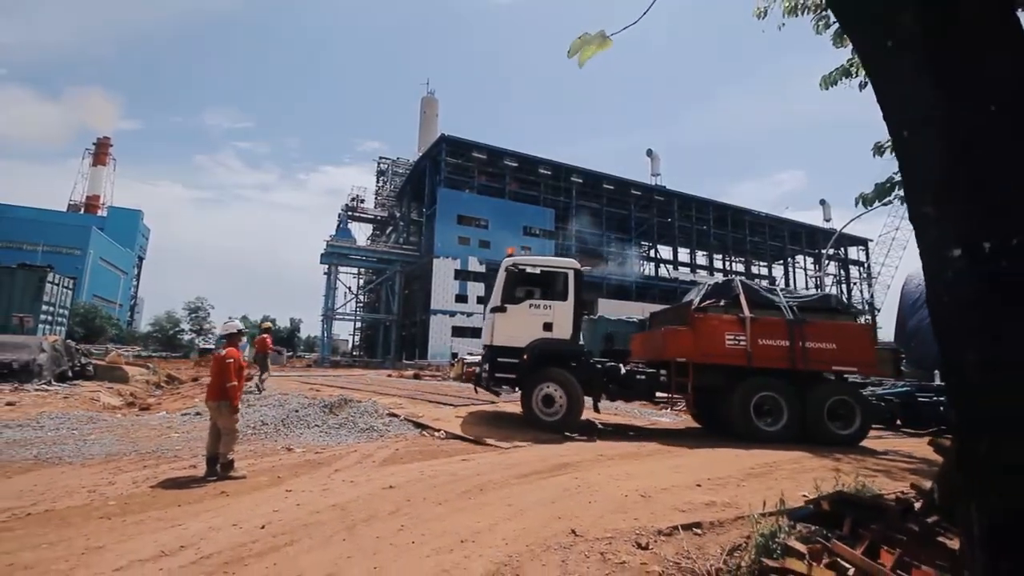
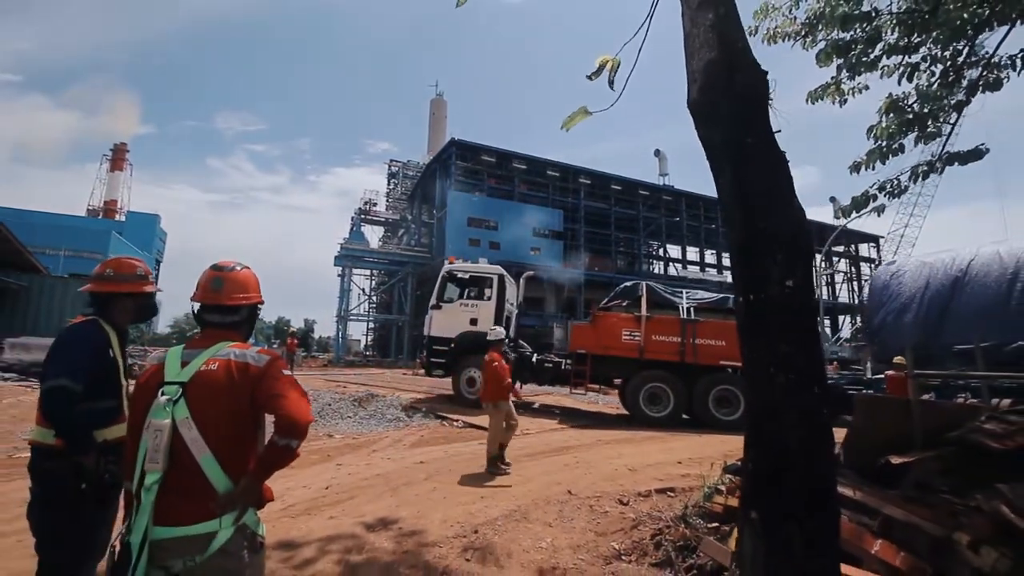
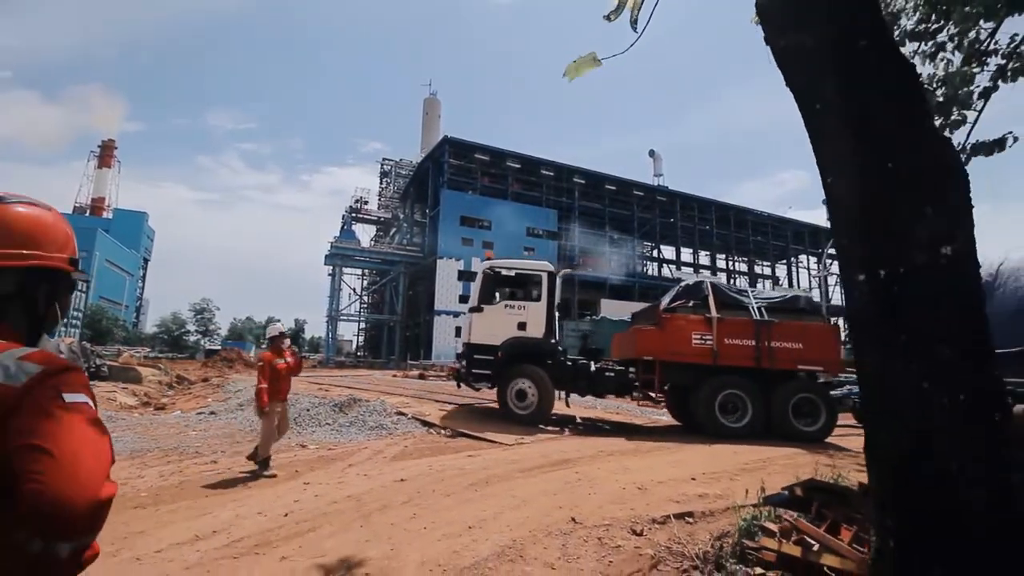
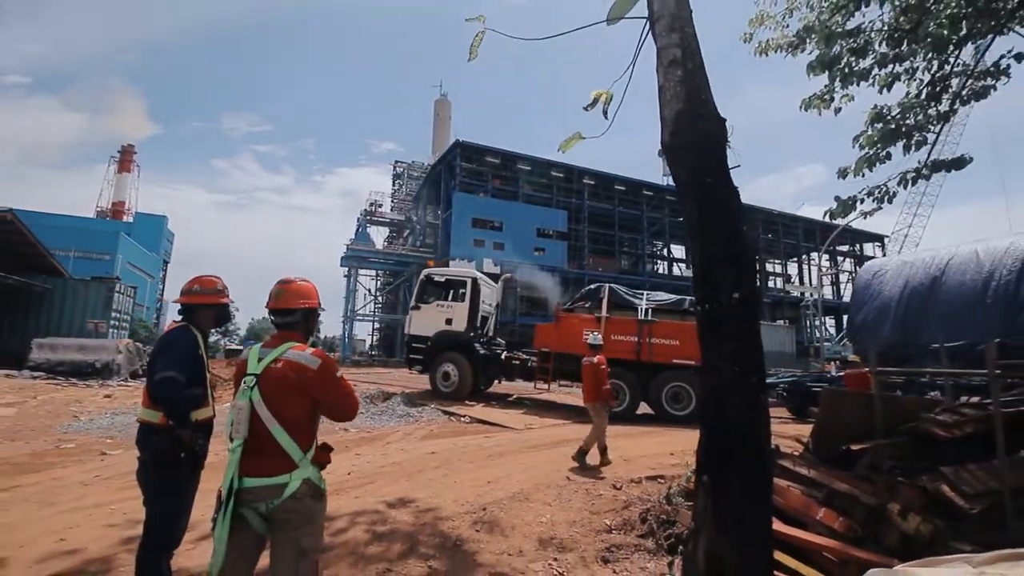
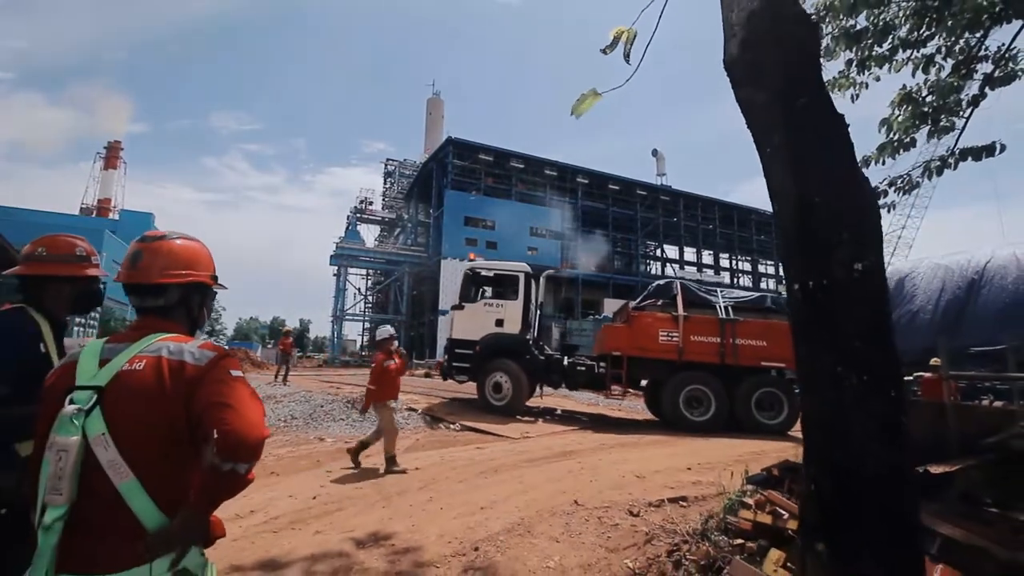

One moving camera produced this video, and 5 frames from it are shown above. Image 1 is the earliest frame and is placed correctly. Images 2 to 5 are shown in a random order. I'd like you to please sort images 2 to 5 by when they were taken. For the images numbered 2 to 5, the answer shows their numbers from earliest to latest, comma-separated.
3, 5, 2, 4
